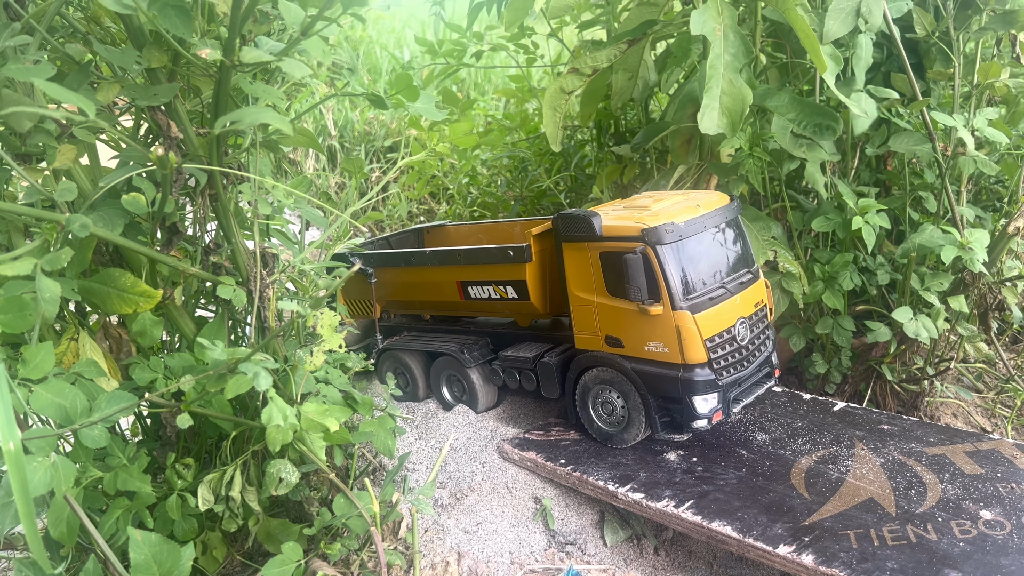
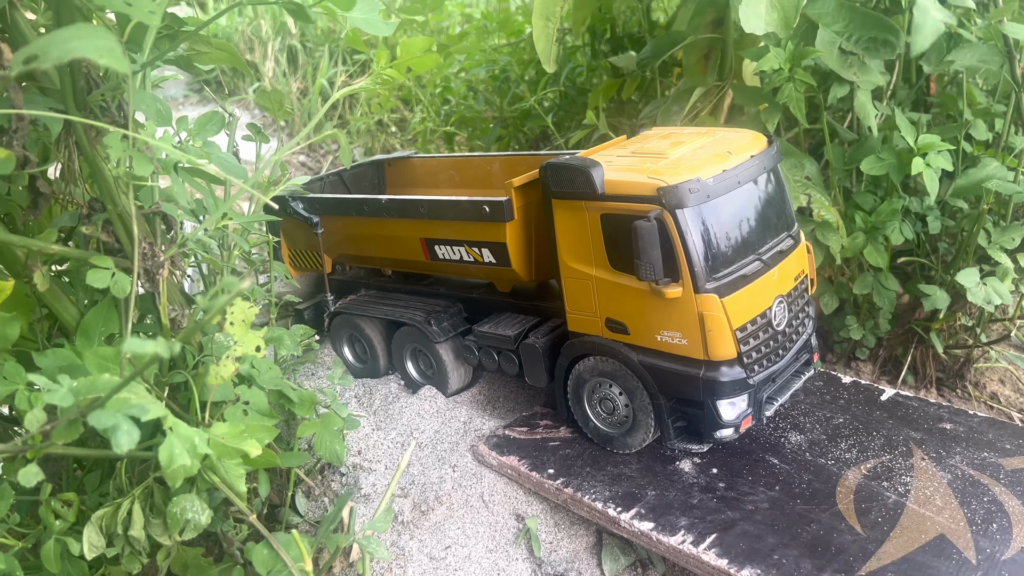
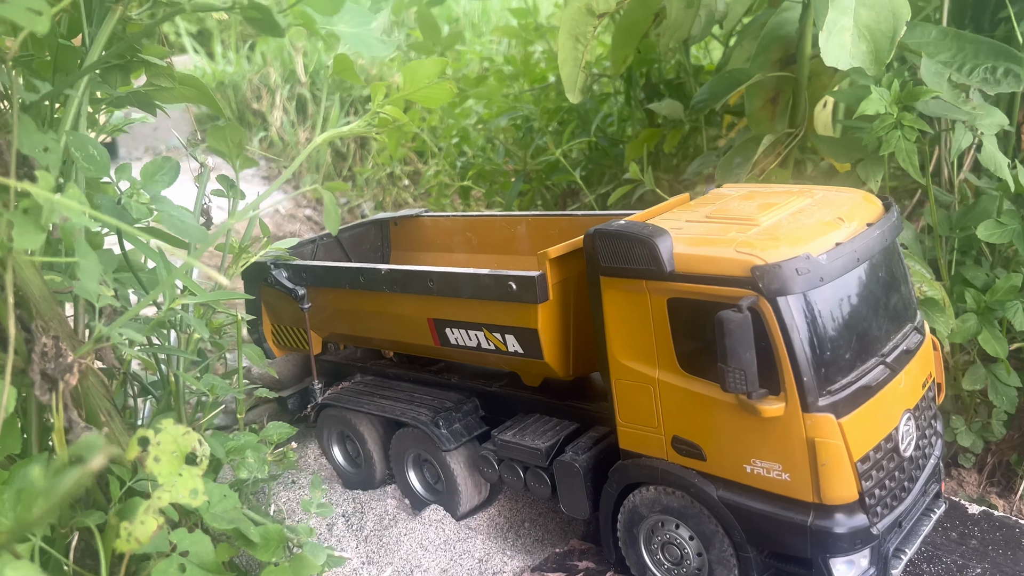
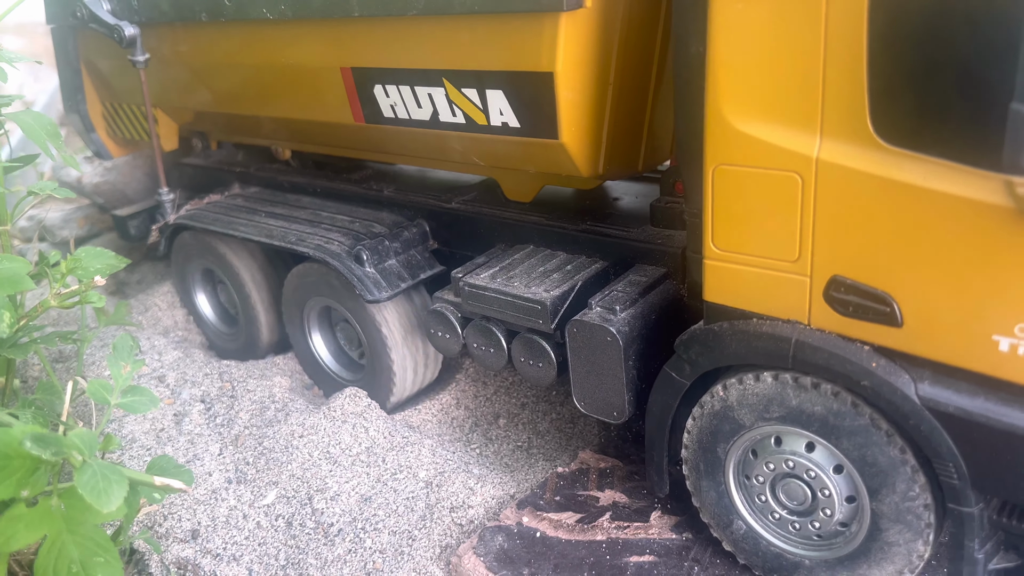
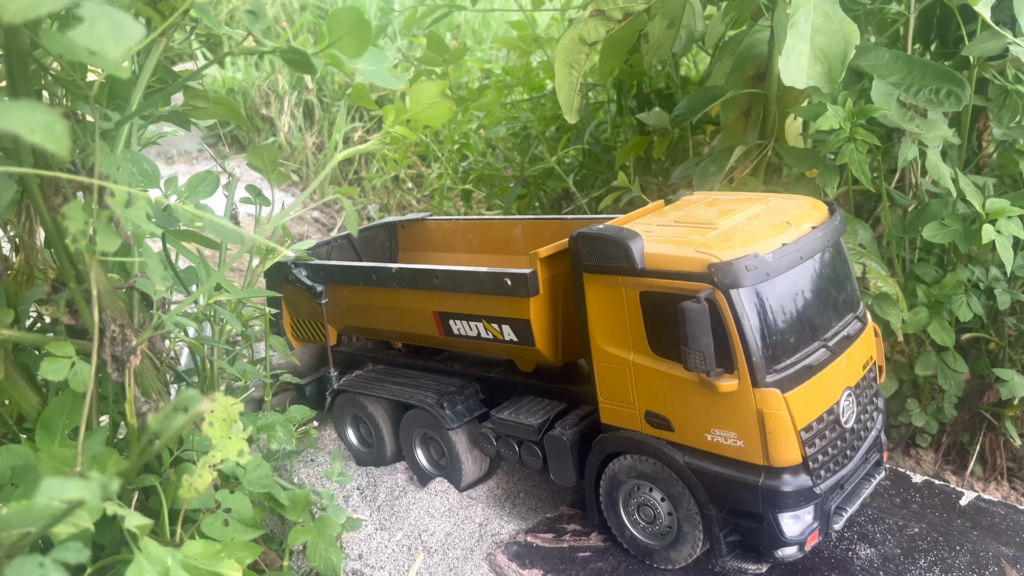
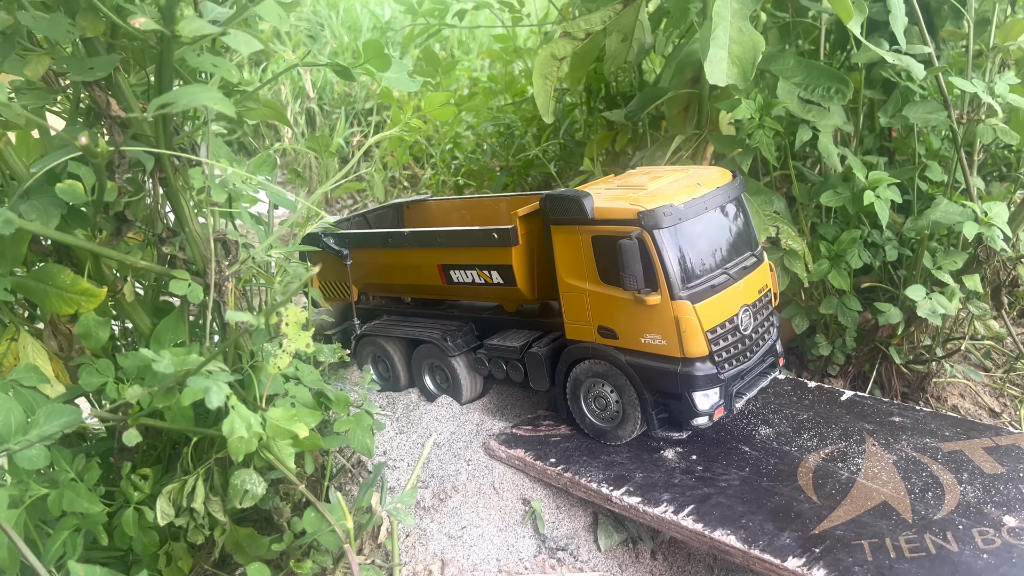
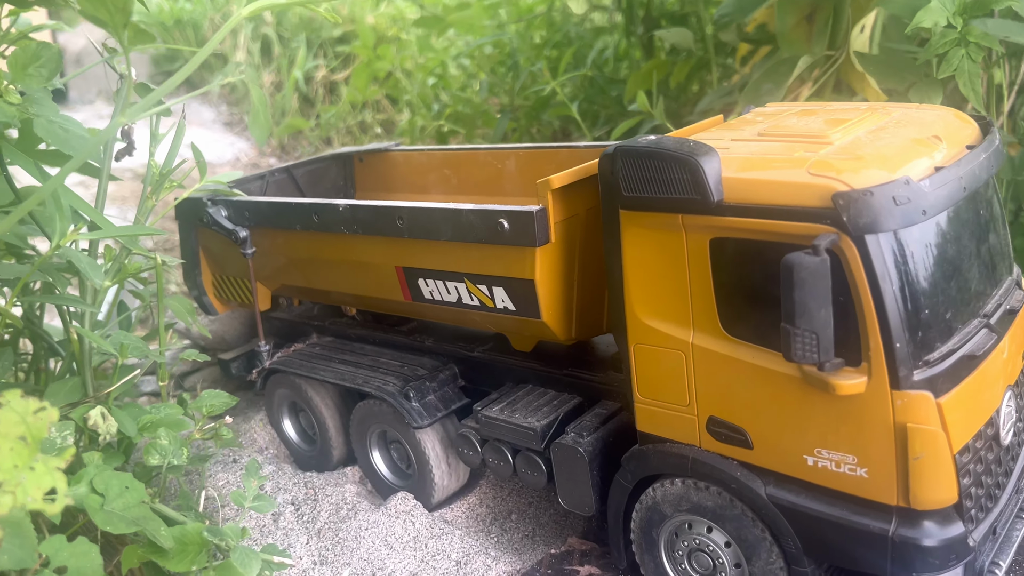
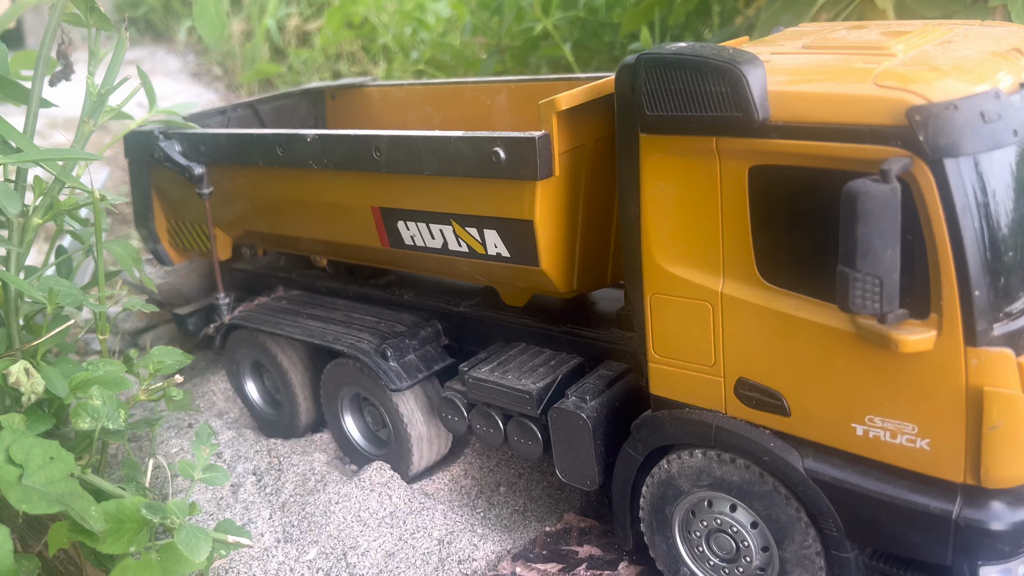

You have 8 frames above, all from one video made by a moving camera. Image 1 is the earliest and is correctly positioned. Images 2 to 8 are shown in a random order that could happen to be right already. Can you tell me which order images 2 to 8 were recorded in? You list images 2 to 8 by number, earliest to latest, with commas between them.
6, 2, 5, 3, 7, 8, 4
